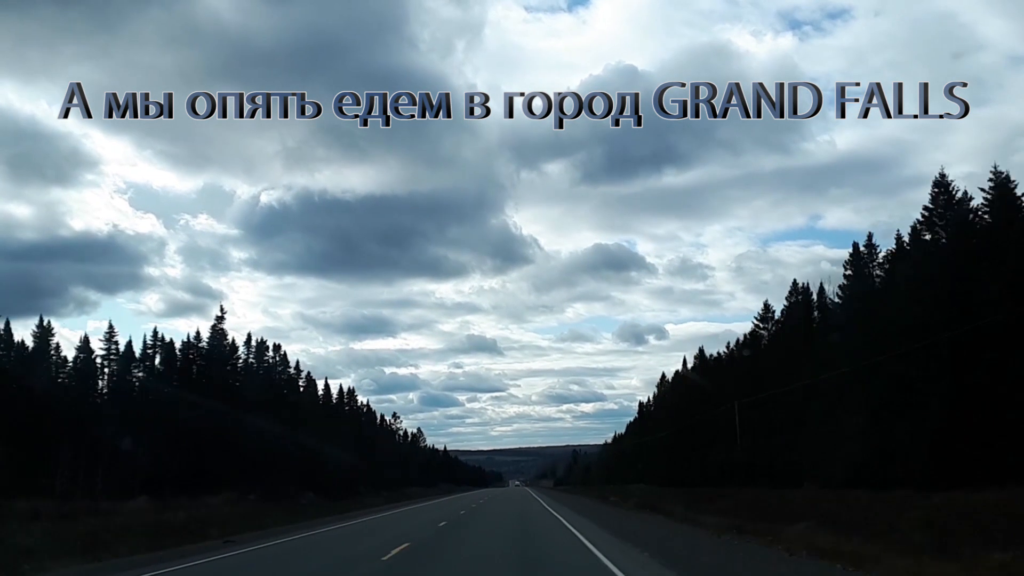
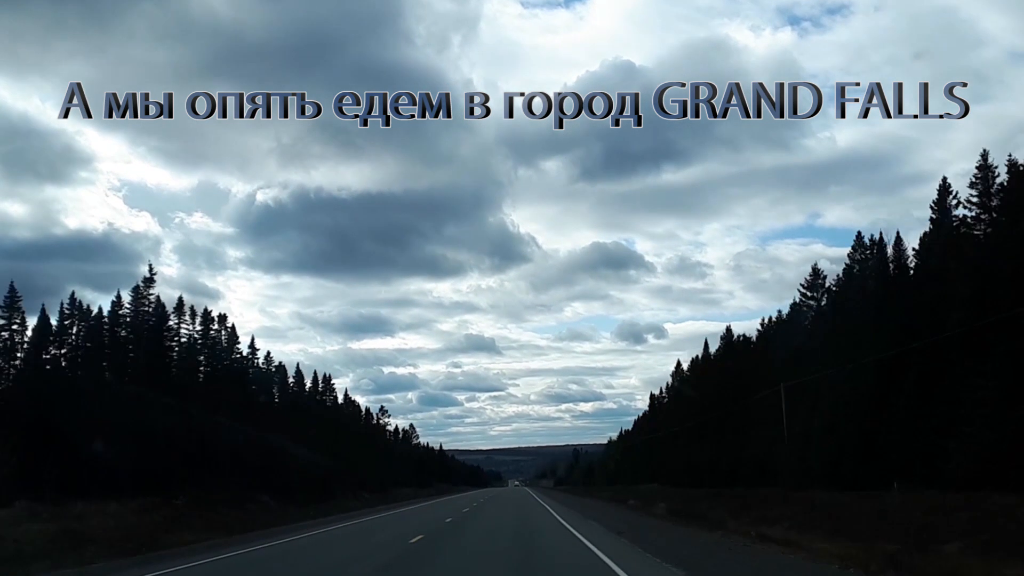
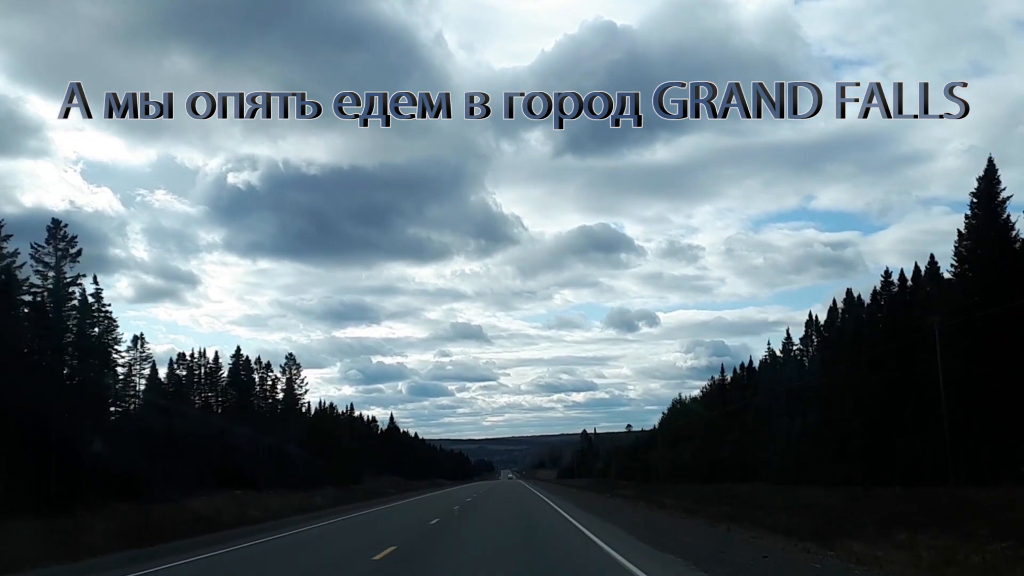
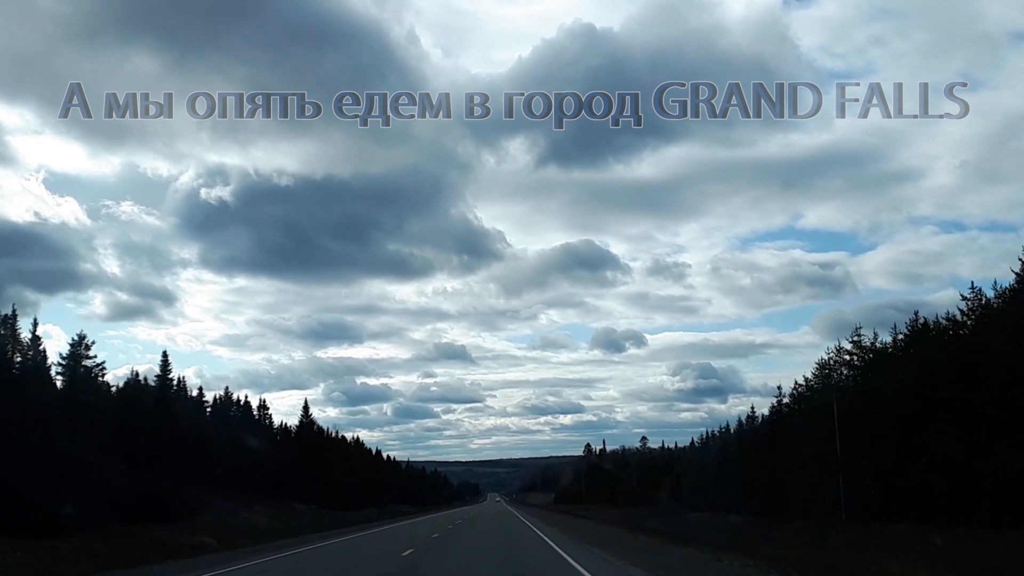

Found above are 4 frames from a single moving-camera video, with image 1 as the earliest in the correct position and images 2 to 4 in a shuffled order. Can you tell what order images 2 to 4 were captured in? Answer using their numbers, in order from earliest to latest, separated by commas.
2, 3, 4
